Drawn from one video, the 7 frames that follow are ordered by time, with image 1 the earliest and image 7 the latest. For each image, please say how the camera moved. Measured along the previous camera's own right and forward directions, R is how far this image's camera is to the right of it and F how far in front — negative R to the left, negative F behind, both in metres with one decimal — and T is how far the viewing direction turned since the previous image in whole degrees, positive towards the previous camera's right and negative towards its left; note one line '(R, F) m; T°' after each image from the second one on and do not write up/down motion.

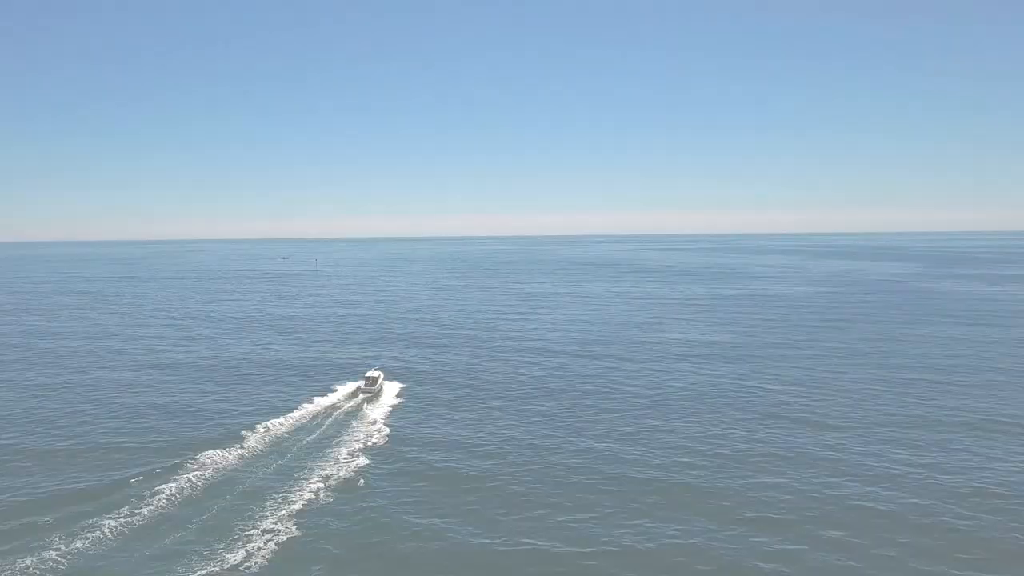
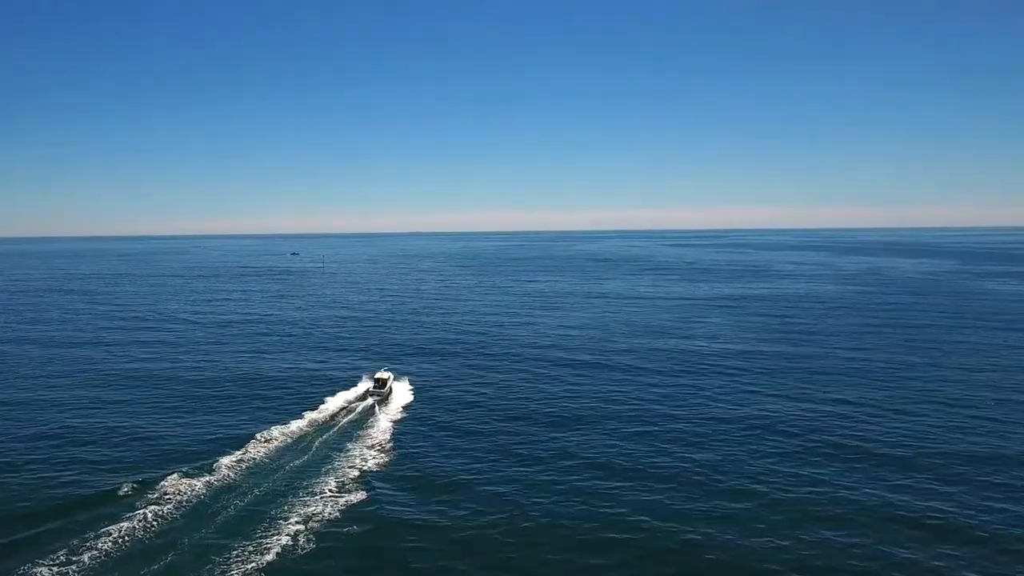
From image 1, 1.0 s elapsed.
(+0.2, +6.2) m; -1°
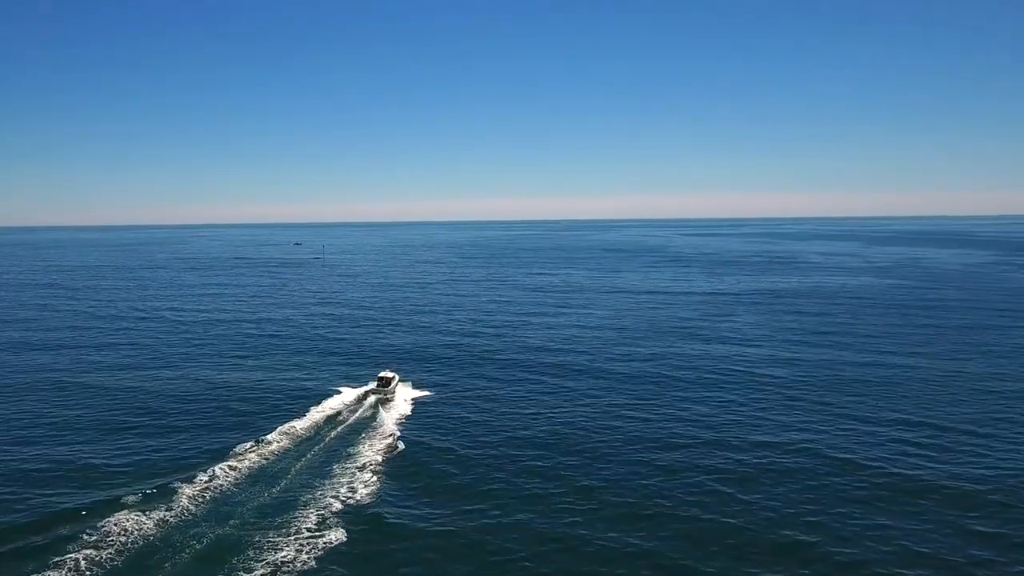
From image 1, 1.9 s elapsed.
(0.0, +6.4) m; -1°
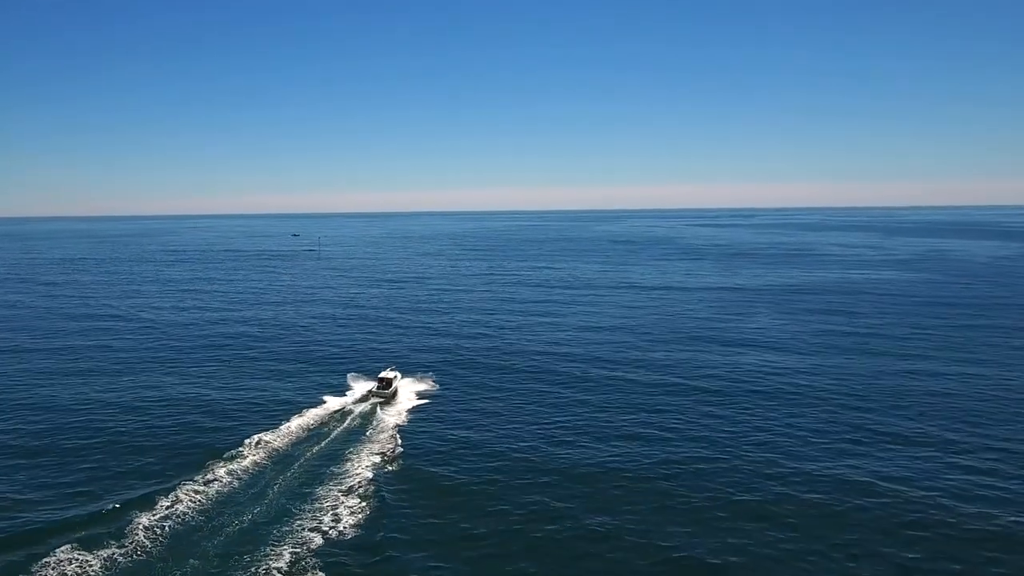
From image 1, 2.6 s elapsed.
(-0.1, +4.8) m; 0°
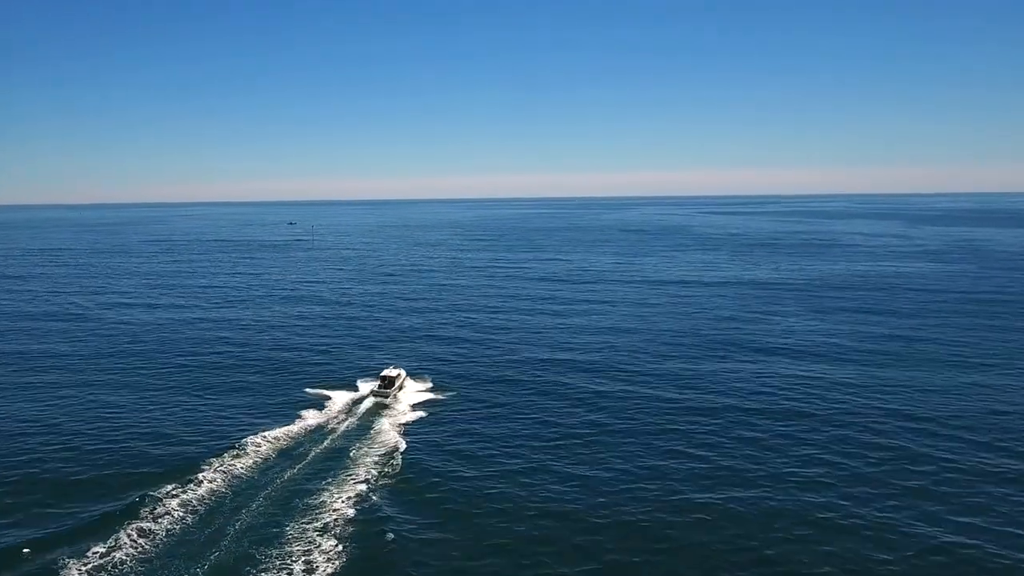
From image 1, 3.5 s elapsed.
(-0.1, +6.1) m; 0°
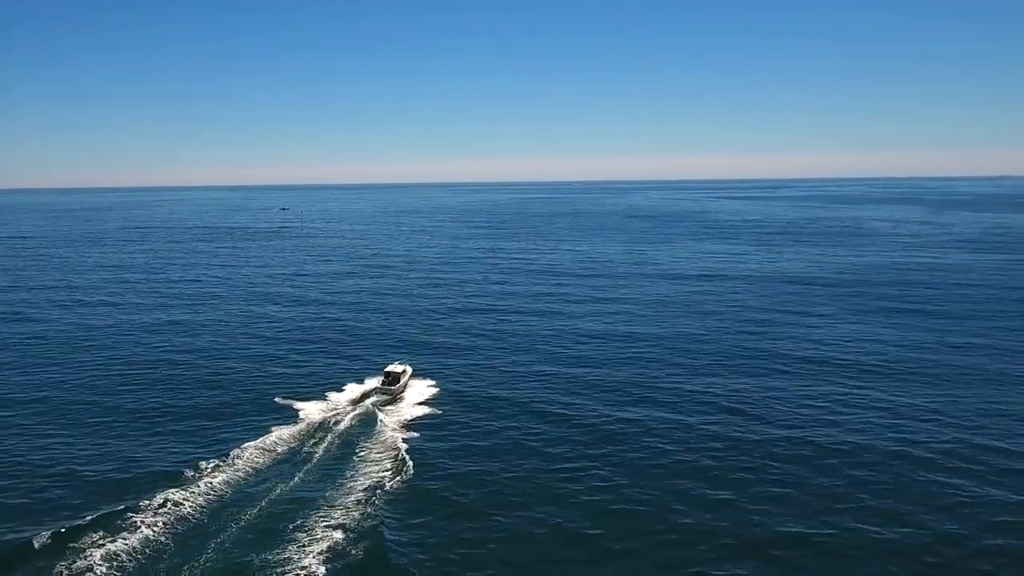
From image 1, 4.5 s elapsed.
(-0.3, +6.7) m; 0°
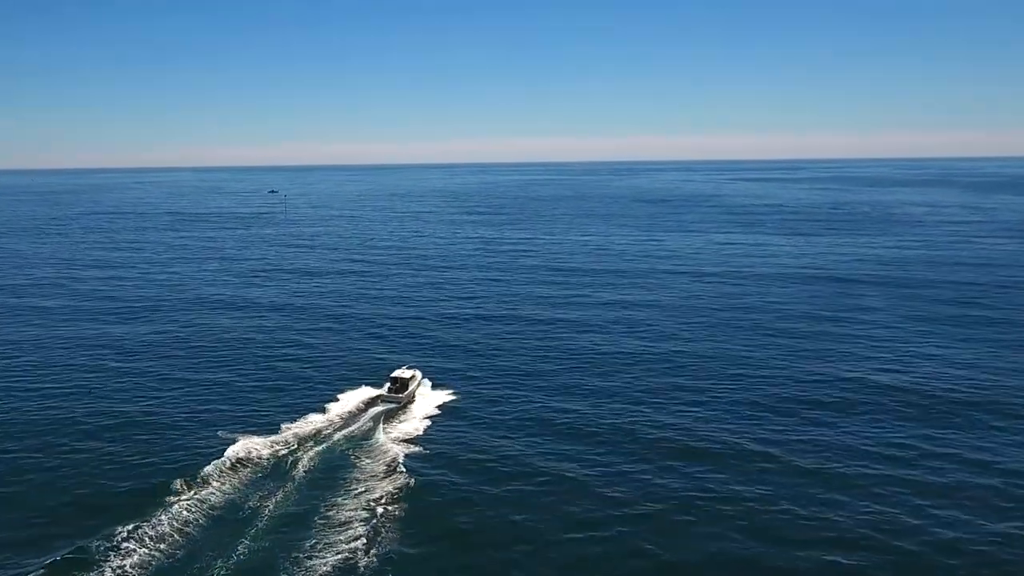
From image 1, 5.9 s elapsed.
(-0.3, +8.0) m; 0°
